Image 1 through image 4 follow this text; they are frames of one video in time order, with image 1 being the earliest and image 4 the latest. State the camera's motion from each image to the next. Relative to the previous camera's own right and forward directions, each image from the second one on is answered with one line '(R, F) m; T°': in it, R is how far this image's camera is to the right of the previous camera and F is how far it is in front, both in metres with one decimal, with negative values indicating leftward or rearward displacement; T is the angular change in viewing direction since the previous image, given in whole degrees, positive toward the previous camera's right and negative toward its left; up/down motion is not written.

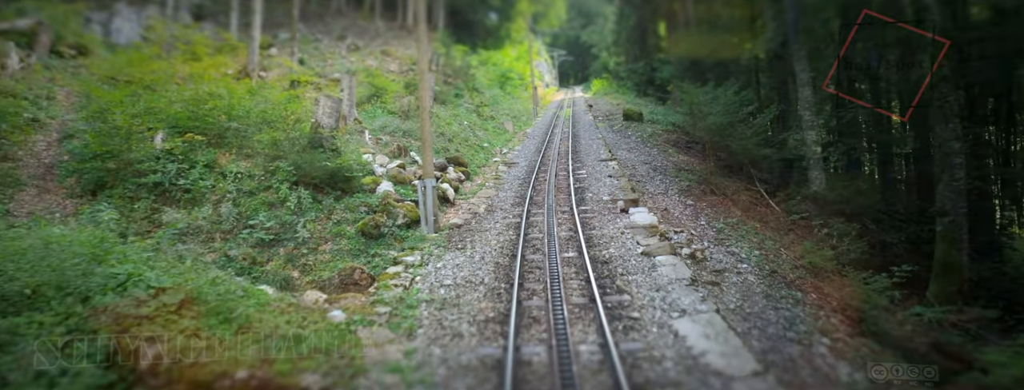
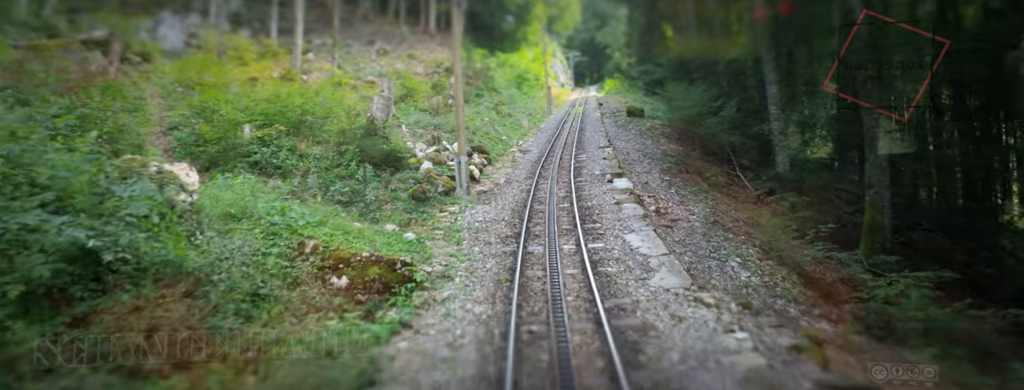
(+0.1, -3.0) m; -2°
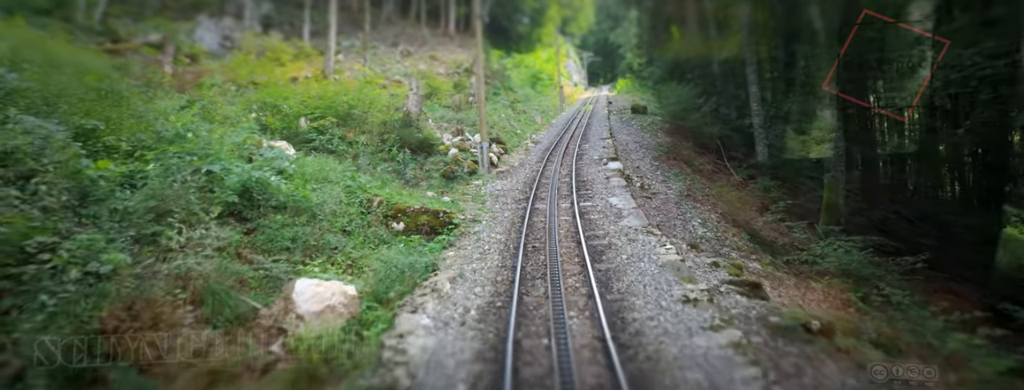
(+0.1, -2.7) m; -2°
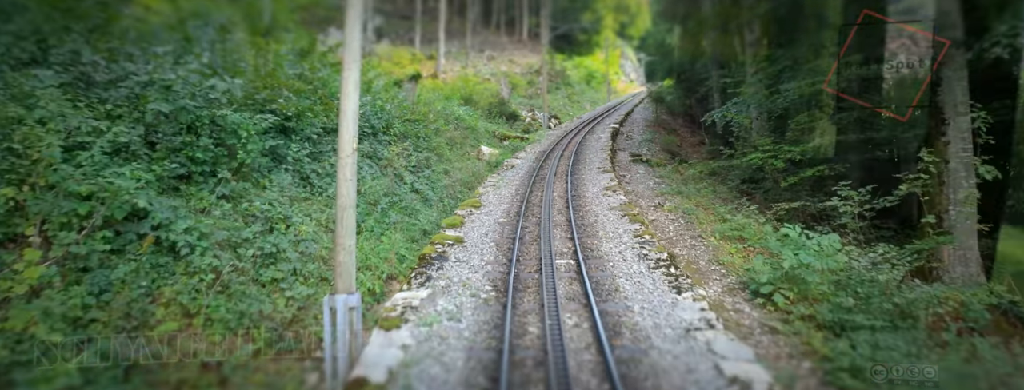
(+1.3, -14.0) m; -8°
